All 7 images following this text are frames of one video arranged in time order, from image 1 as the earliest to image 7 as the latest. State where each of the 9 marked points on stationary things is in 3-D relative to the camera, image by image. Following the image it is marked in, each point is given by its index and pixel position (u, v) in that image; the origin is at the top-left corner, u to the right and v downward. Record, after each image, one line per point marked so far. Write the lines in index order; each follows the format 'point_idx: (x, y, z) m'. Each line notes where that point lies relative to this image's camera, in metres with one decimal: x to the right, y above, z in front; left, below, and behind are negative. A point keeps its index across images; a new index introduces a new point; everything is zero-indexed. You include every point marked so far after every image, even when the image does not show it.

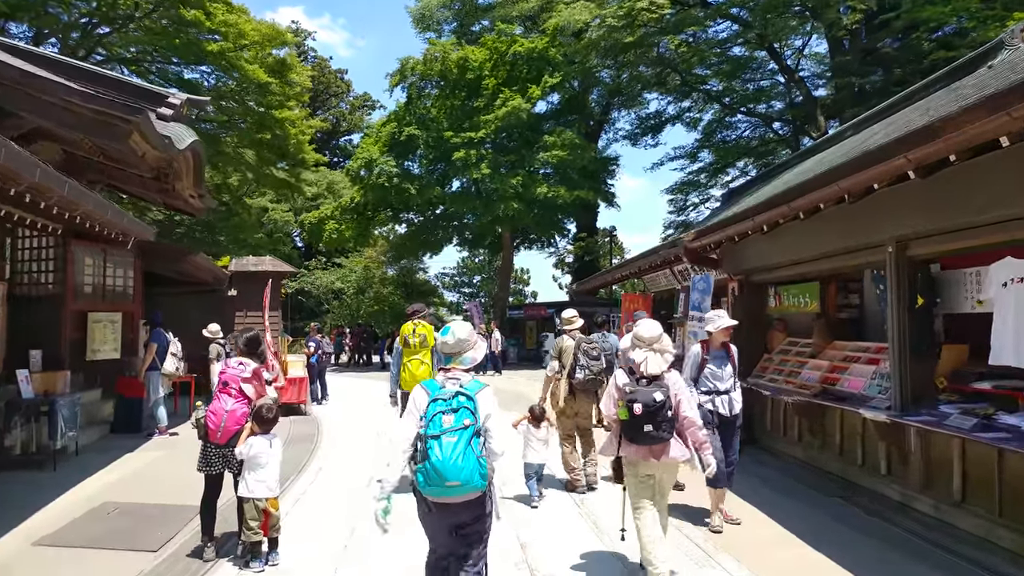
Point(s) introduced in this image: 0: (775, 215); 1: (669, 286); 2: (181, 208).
0: (+2.4, +0.7, +6.4) m
1: (+3.3, +0.1, +15.2) m
2: (-5.1, +1.2, +10.8) m
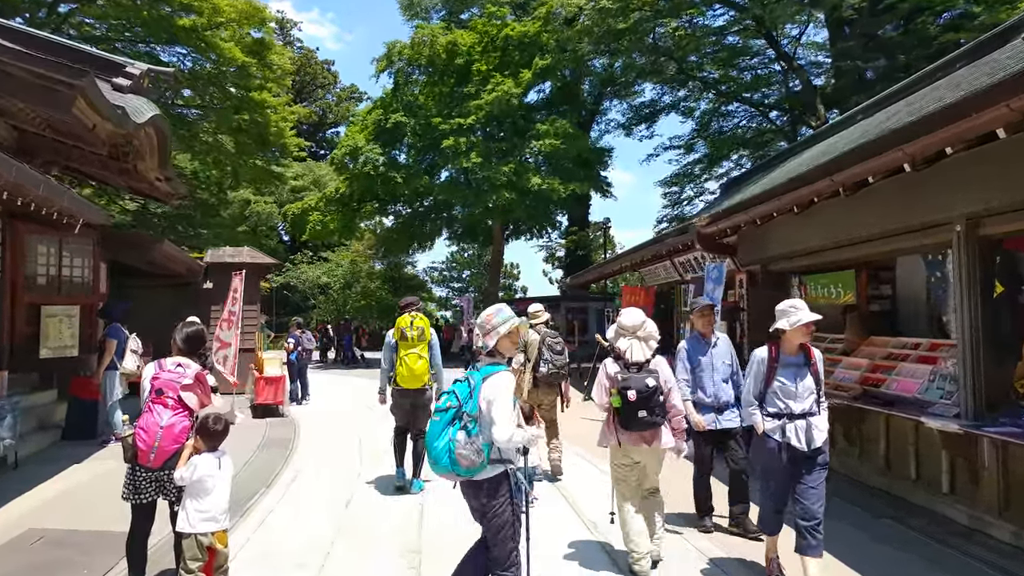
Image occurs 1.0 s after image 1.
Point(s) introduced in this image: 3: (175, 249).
0: (+2.4, +0.8, +5.7) m
1: (+3.2, +0.2, +14.4) m
2: (-5.2, +1.4, +9.9) m
3: (-5.2, +0.6, +10.8) m
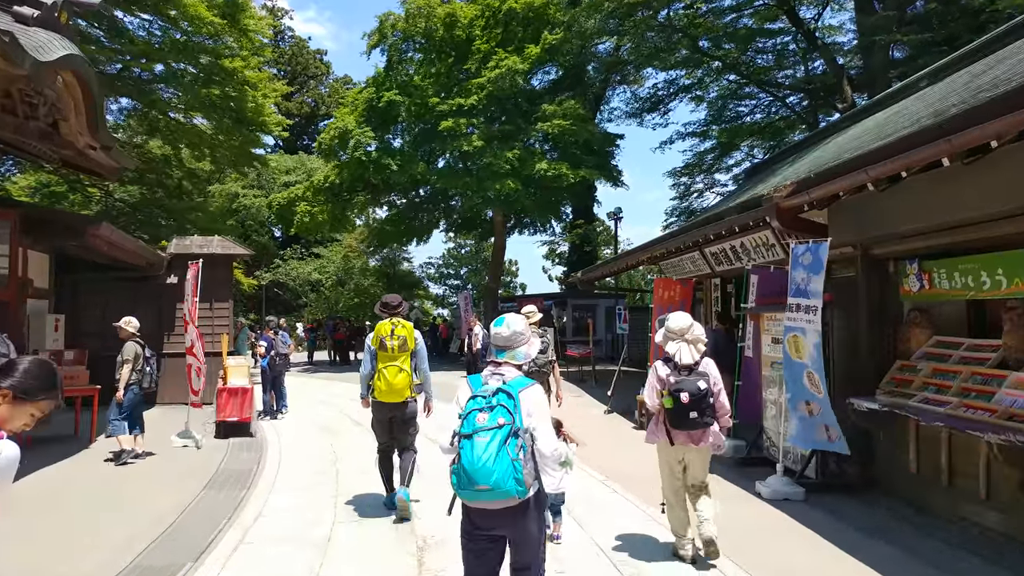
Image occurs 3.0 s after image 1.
0: (+2.6, +0.9, +3.9) m
1: (+3.3, +0.3, +12.7) m
2: (-5.0, +1.4, +8.2) m
3: (-5.1, +0.7, +9.0) m
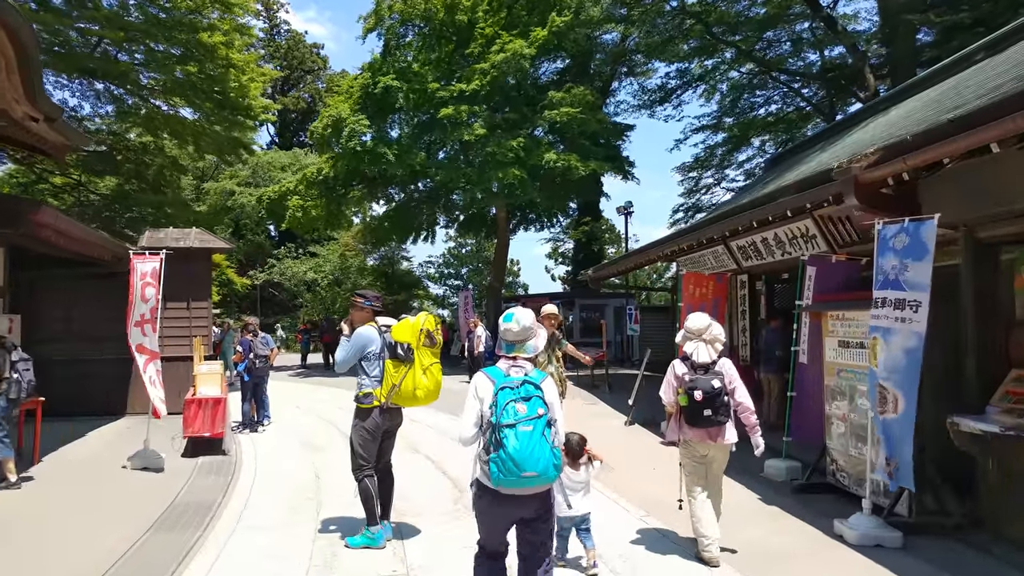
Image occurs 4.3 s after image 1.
0: (+2.7, +0.9, +2.8) m
1: (+3.5, +0.4, +11.6) m
2: (-4.9, +1.5, +7.1) m
3: (-4.9, +0.7, +7.9) m
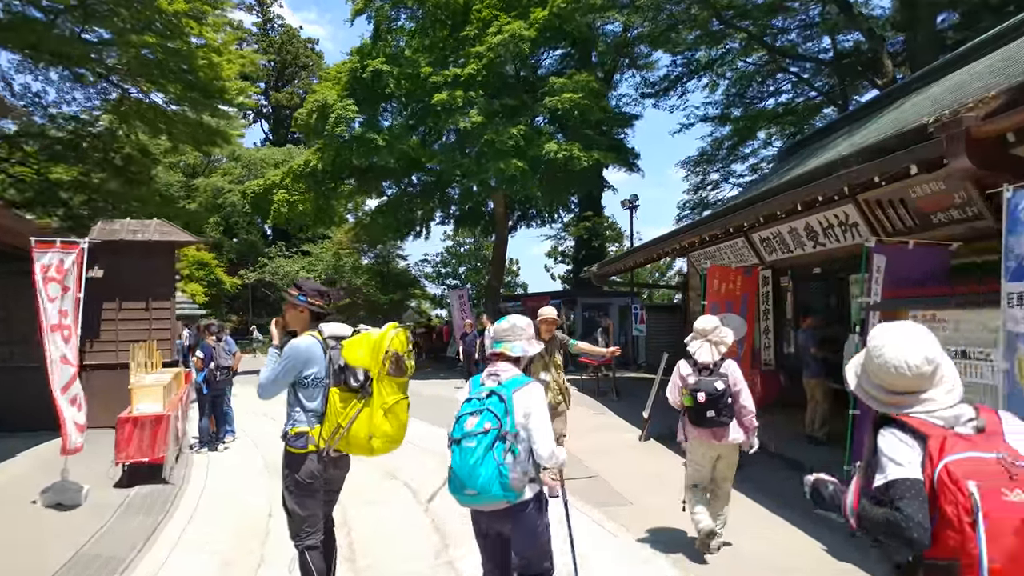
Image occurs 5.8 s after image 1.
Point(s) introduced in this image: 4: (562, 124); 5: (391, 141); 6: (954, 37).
0: (+2.7, +1.0, +1.6) m
1: (+3.4, +0.4, +10.4) m
2: (-4.9, +1.5, +5.8) m
3: (-5.0, +0.7, +6.7) m
4: (+1.3, +4.4, +18.8) m
5: (-3.1, +3.7, +18.0) m
6: (+10.9, +6.2, +17.2) m
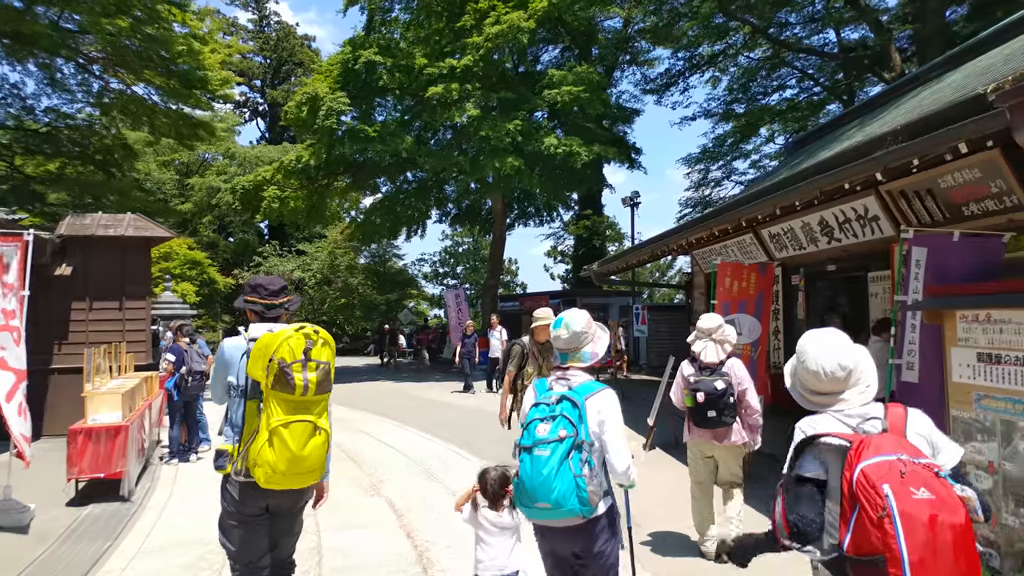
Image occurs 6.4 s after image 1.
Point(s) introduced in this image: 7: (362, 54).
0: (+2.7, +1.0, +1.1) m
1: (+3.4, +0.4, +9.8) m
2: (-5.0, +1.5, +5.3) m
3: (-5.0, +0.8, +6.2) m
4: (+1.3, +4.4, +18.3) m
5: (-3.2, +3.7, +17.4) m
6: (+10.9, +6.2, +16.6) m
7: (-3.8, +6.0, +17.9) m
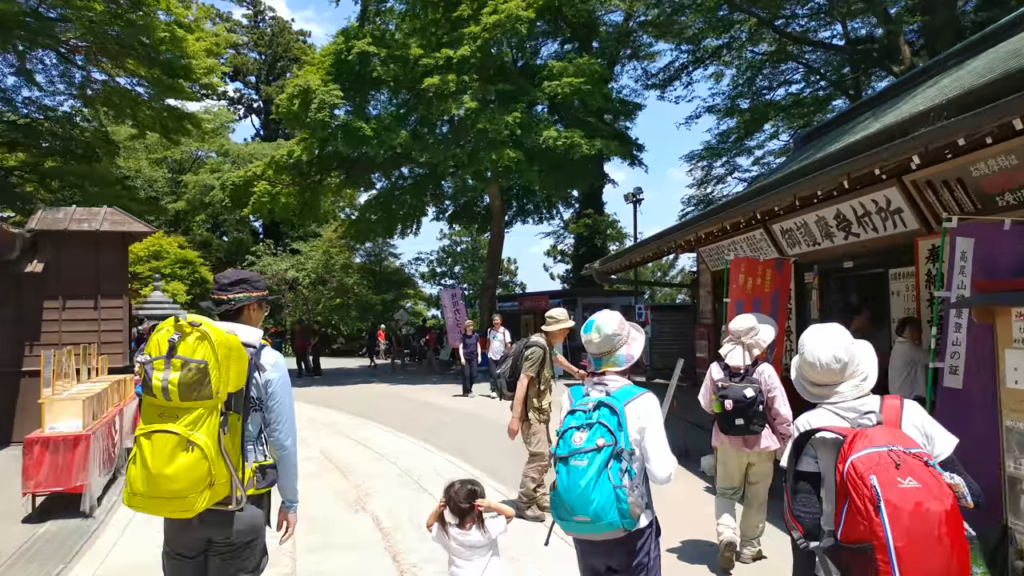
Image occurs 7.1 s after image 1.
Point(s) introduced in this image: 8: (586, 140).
0: (+2.7, +1.0, +0.6) m
1: (+3.4, +0.4, +9.4) m
2: (-5.0, +1.5, +4.8) m
3: (-5.0, +0.8, +5.7) m
4: (+1.2, +4.5, +17.8) m
5: (-3.2, +3.7, +16.9) m
6: (+10.8, +6.3, +16.2) m
7: (-3.9, +6.0, +17.5) m
8: (+1.8, +3.6, +17.0) m
